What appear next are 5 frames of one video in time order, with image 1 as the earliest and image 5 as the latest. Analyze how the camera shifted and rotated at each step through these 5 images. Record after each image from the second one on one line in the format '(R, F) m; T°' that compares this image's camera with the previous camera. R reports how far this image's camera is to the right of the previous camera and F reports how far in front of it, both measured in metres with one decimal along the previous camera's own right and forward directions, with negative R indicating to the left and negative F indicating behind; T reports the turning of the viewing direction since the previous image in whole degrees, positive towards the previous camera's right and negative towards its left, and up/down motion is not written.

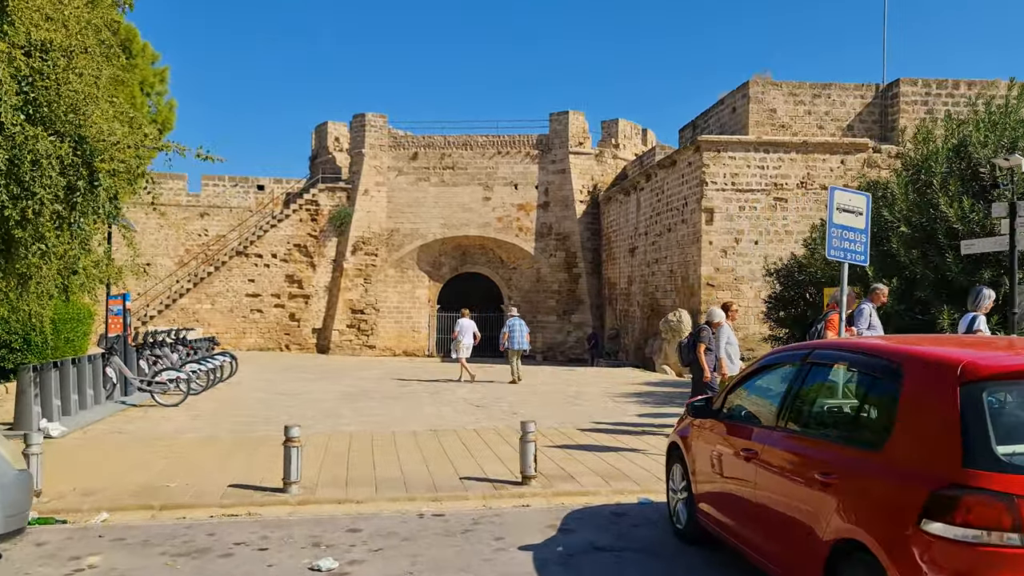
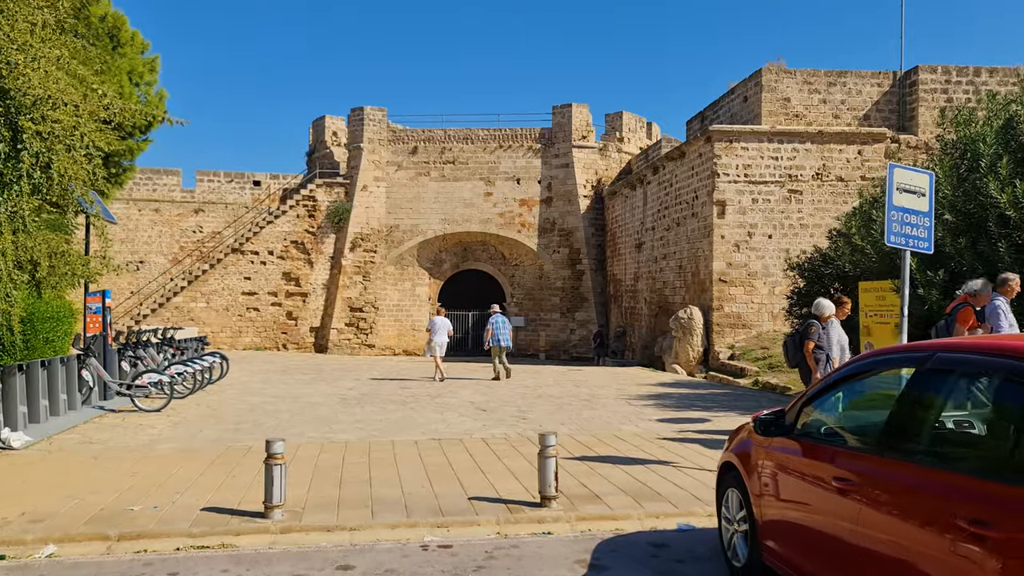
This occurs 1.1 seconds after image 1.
(-0.1, +0.7) m; 0°
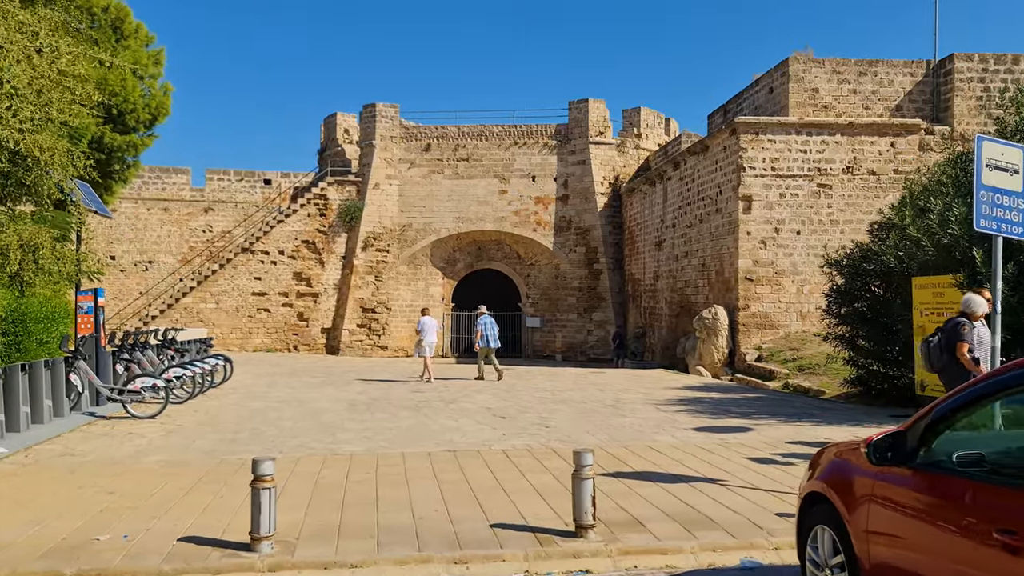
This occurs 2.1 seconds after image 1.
(-0.1, +0.6) m; -1°
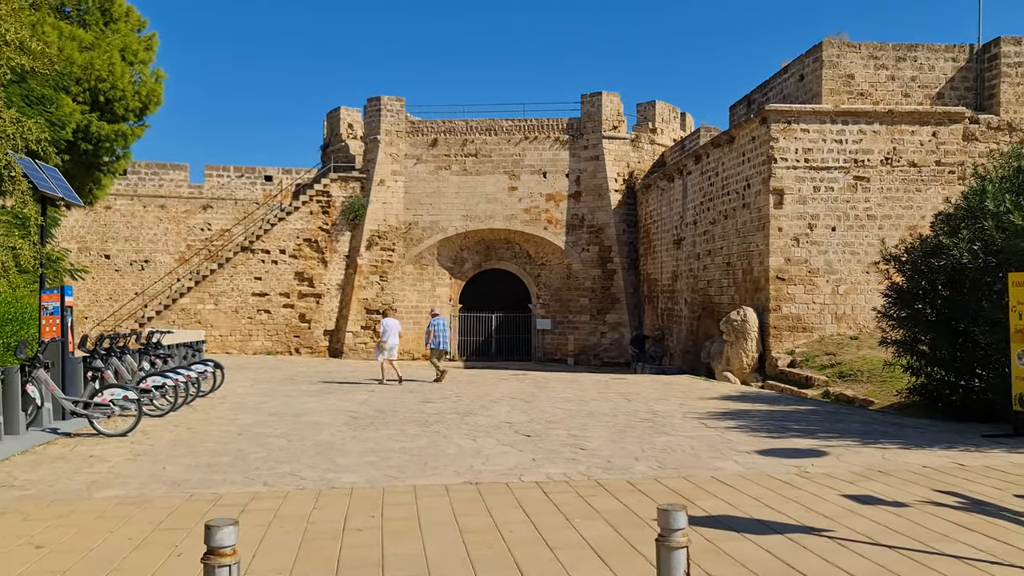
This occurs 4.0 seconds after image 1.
(-0.2, +1.1) m; 0°
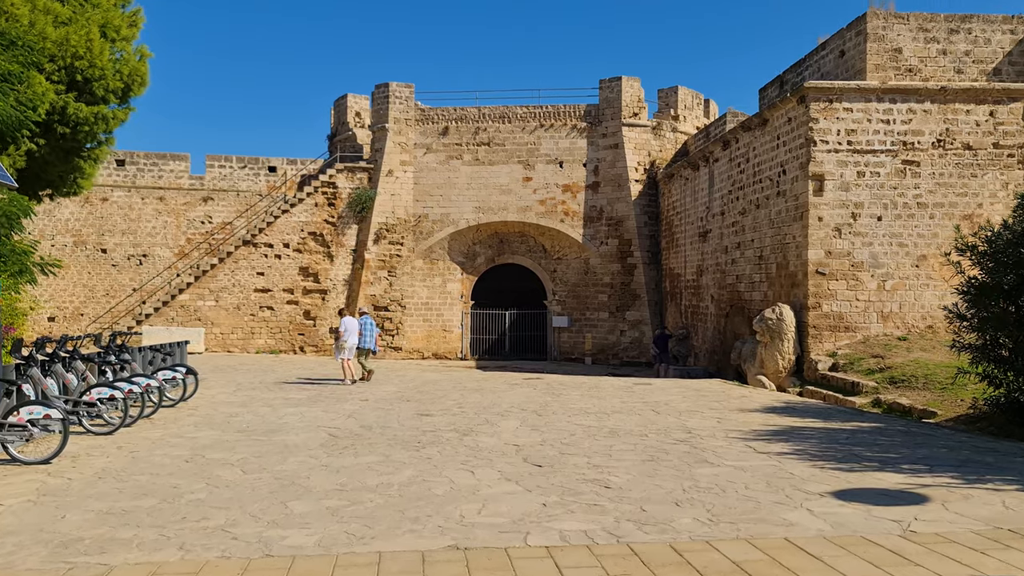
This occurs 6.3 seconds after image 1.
(+0.1, +1.3) m; -1°
